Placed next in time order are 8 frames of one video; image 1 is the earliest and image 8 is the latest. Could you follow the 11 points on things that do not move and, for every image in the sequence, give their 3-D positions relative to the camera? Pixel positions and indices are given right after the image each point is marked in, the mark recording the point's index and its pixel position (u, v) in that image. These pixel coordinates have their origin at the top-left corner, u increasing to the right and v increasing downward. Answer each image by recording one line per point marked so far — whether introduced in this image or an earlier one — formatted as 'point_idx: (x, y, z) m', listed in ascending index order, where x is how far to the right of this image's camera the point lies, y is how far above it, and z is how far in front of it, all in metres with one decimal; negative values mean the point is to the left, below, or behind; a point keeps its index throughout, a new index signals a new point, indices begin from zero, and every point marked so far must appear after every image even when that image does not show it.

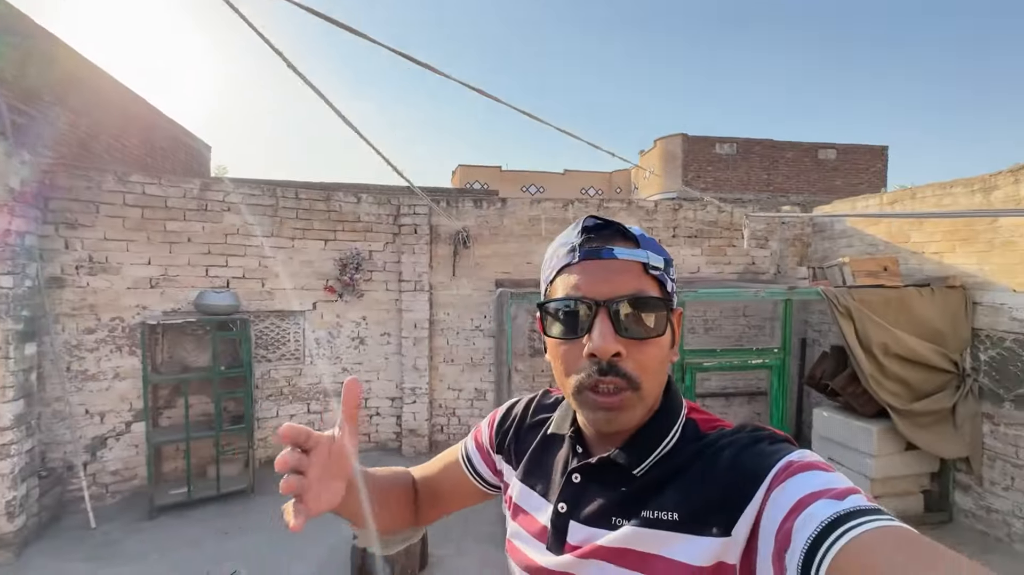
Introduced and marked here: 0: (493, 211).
0: (-0.2, +1.0, +5.9) m
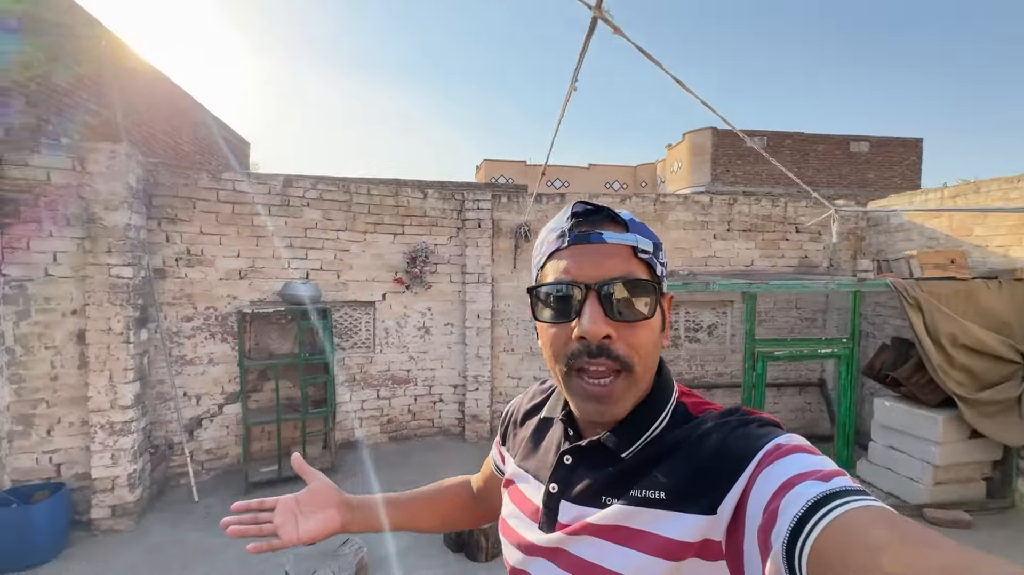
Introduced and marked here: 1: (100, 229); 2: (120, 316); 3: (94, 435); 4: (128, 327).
0: (+0.5, +1.1, +6.1) m
1: (-3.5, +0.5, +4.1) m
2: (-3.4, -0.2, +4.1) m
3: (-3.6, -1.3, +4.1) m
4: (-3.4, -0.3, +4.1) m
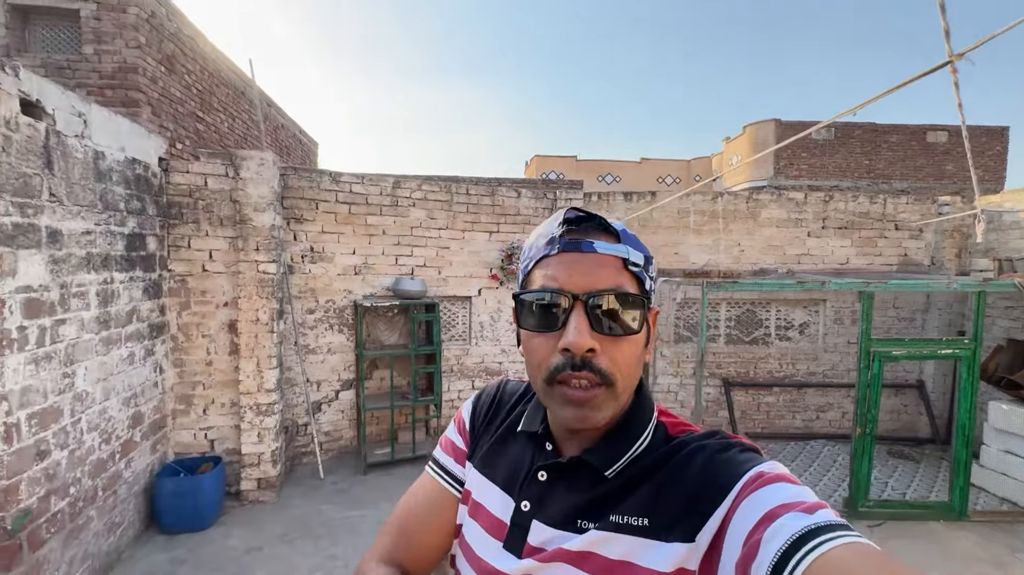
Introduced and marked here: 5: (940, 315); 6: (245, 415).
0: (+1.7, +1.1, +6.2) m
1: (-2.5, +0.6, +4.5) m
2: (-2.4, -0.2, +4.5) m
3: (-2.6, -1.2, +4.5) m
4: (-2.3, -0.3, +4.5) m
5: (+5.6, -0.4, +6.1) m
6: (-2.5, -1.2, +4.5) m
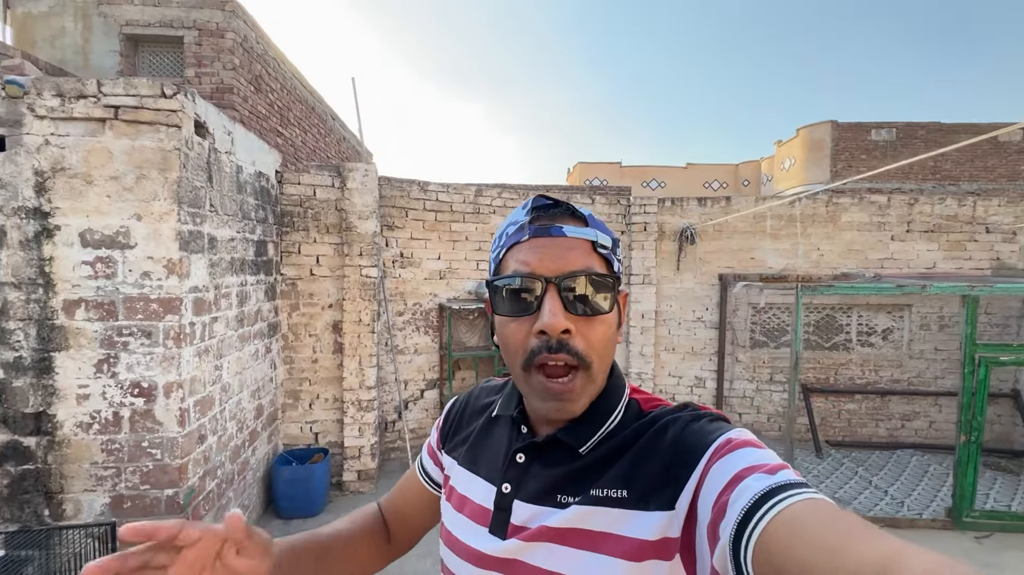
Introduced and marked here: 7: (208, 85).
0: (+2.7, +1.0, +6.2) m
1: (-1.6, +0.5, +4.8) m
2: (-1.5, -0.2, +4.8) m
3: (-1.7, -1.2, +4.8) m
4: (-1.4, -0.3, +4.8) m
5: (+6.5, -0.4, +5.9) m
6: (-1.7, -1.2, +4.8) m
7: (-4.4, +2.9, +6.7) m
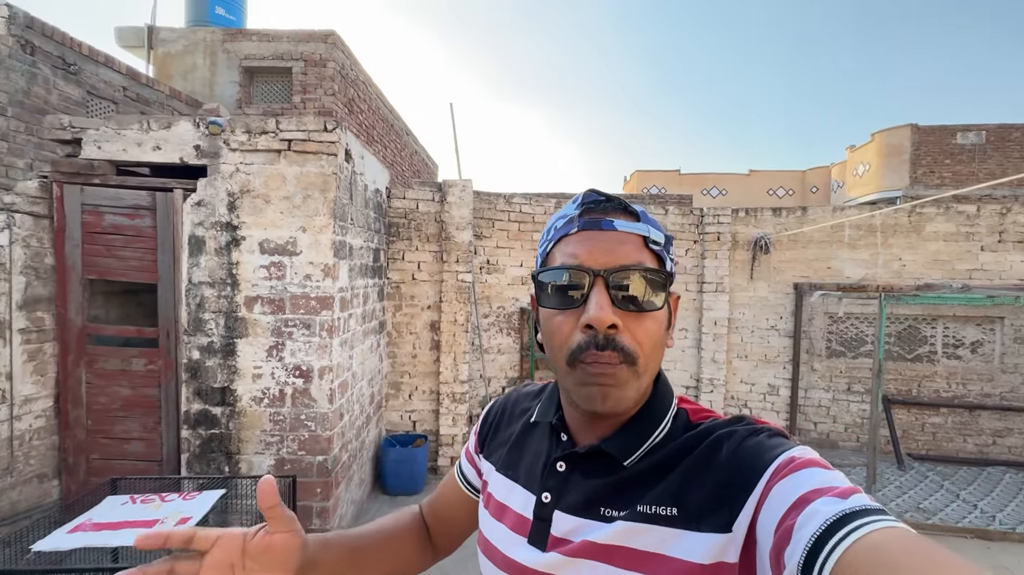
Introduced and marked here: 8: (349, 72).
0: (+3.7, +0.9, +6.3) m
1: (-0.7, +0.5, +5.3) m
2: (-0.6, -0.3, +5.3) m
3: (-0.8, -1.3, +5.3) m
4: (-0.5, -0.4, +5.3) m
5: (+7.5, -0.6, +5.5) m
6: (-0.8, -1.3, +5.3) m
7: (-3.2, +2.8, +7.5) m
8: (-2.9, +3.8, +8.4) m
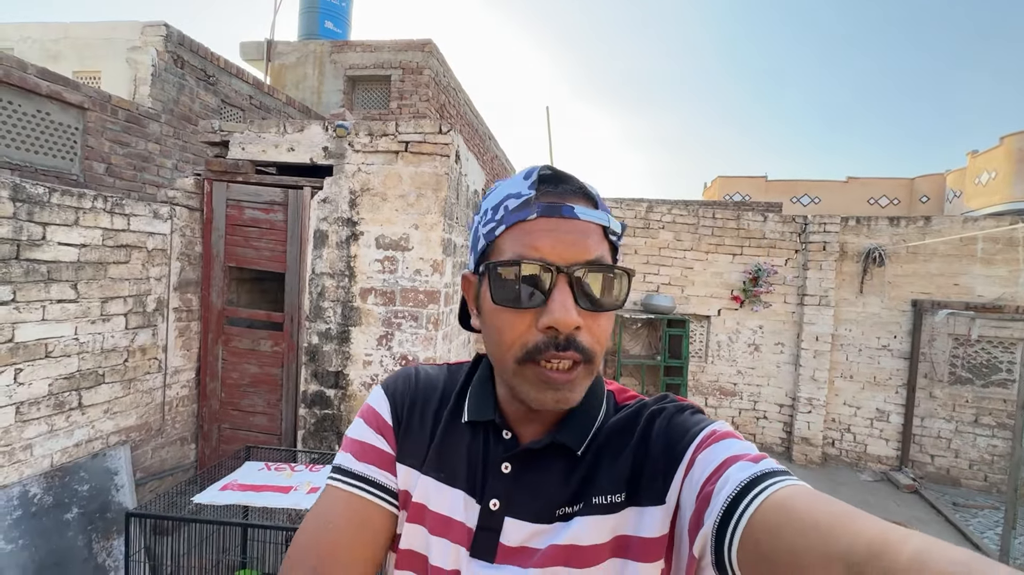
0: (+4.9, +0.7, +5.7) m
1: (+0.4, +0.5, +5.4) m
2: (+0.4, -0.3, +5.4) m
3: (+0.2, -1.3, +5.4) m
4: (+0.5, -0.4, +5.4) m
5: (+8.4, -0.9, +4.5) m
6: (+0.2, -1.3, +5.4) m
7: (-1.7, +2.9, +7.9) m
8: (-1.3, +3.9, +8.7) m
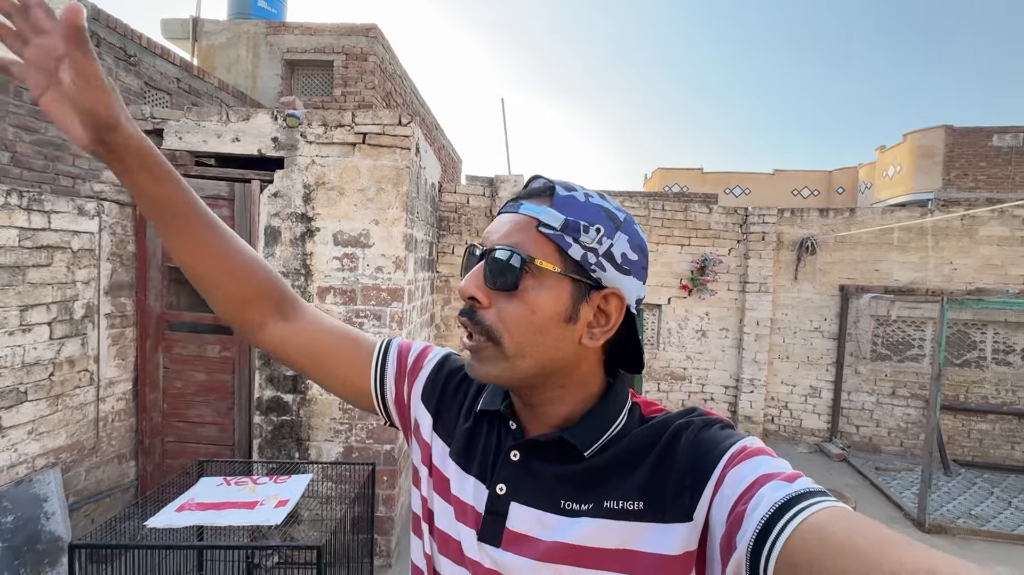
0: (+4.3, +0.9, +6.2) m
1: (-0.1, +0.5, +5.4) m
2: (0.0, -0.2, +5.4) m
3: (-0.3, -1.2, +5.4) m
4: (0.0, -0.3, +5.4) m
5: (+8.0, -0.7, +5.4) m
6: (-0.3, -1.2, +5.4) m
7: (-2.5, +3.0, +7.6) m
8: (-2.2, +4.0, +8.4) m
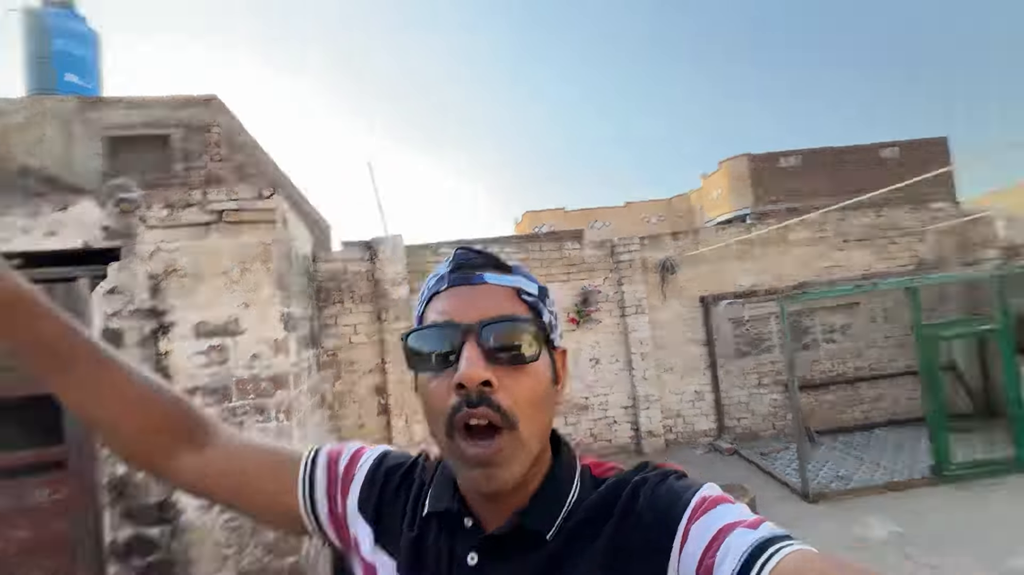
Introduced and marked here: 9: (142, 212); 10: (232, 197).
0: (+2.7, +0.7, +7.1) m
1: (-1.4, -0.2, +5.2) m
2: (-1.1, -0.9, +5.1) m
3: (-1.2, -1.9, +5.0) m
4: (-1.1, -1.0, +5.2) m
5: (+6.7, -0.2, +7.1) m
6: (-1.2, -1.9, +5.0) m
7: (-4.6, +1.6, +7.0) m
8: (-4.6, +2.5, +7.9) m
9: (-2.4, +0.5, +3.1) m
10: (-1.9, +0.6, +3.2) m
